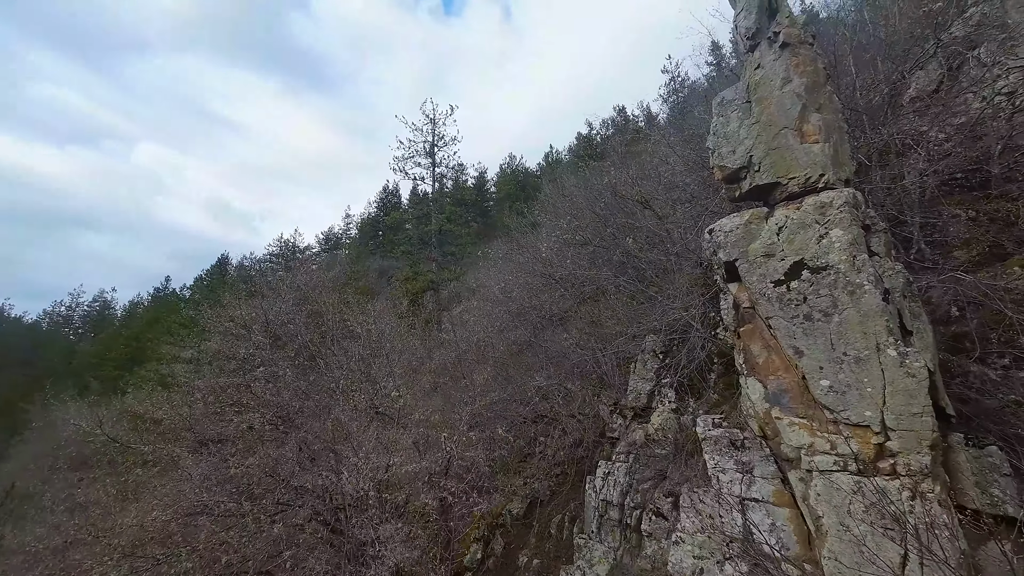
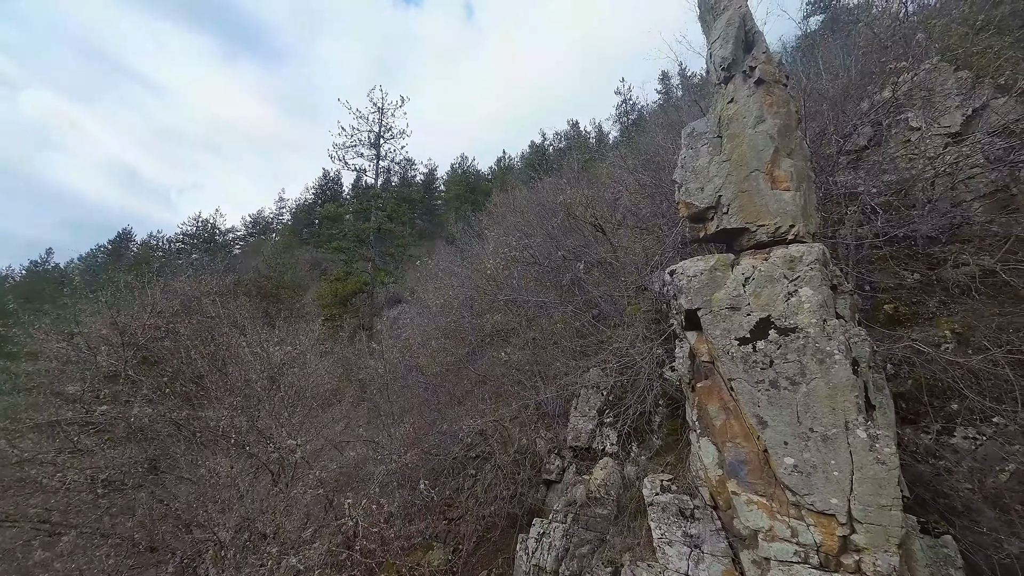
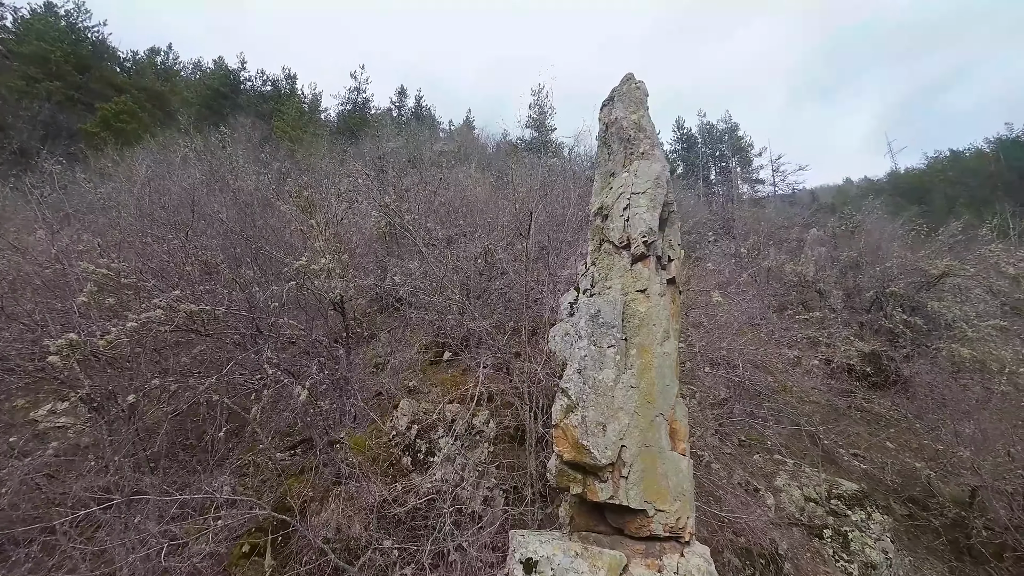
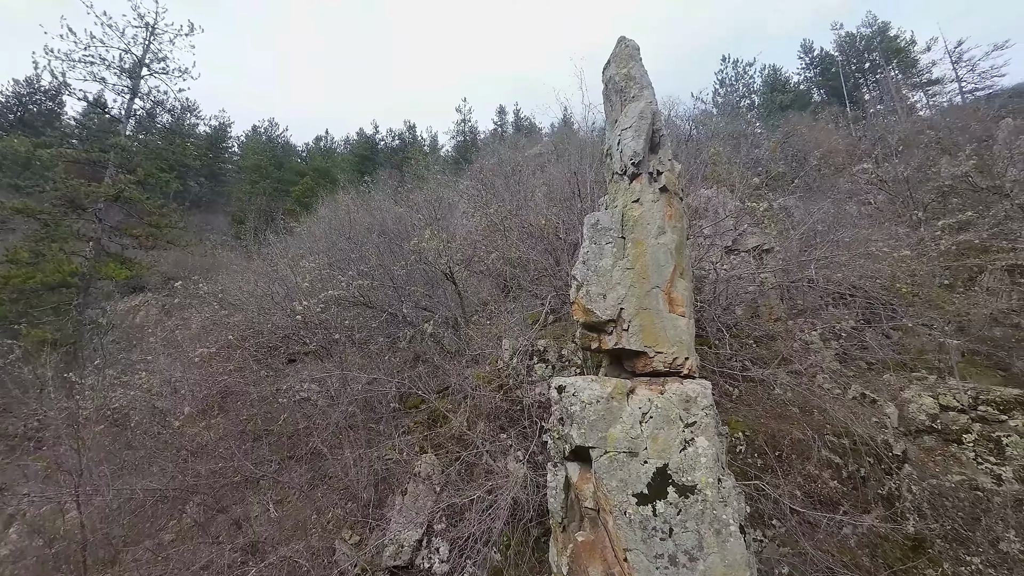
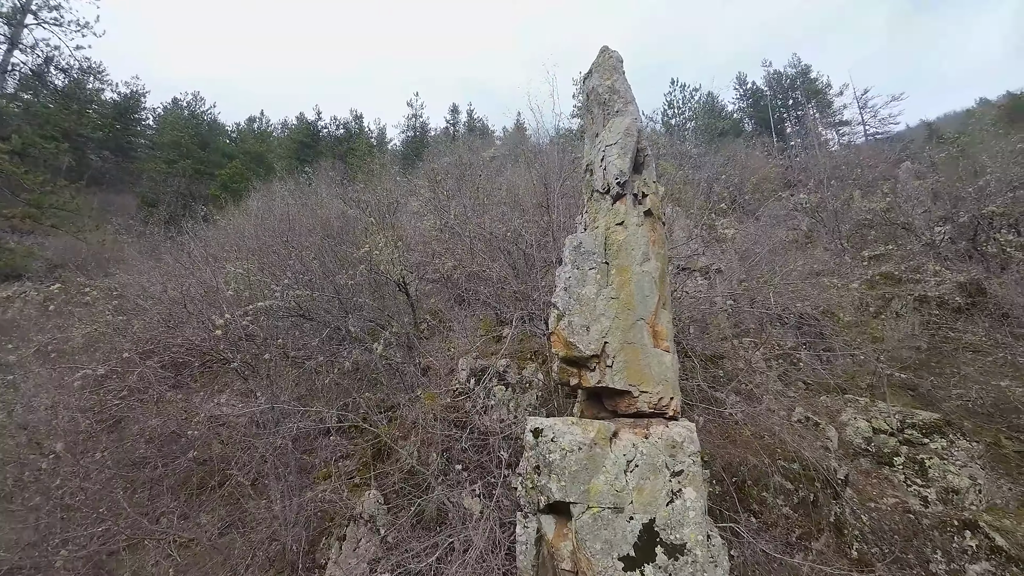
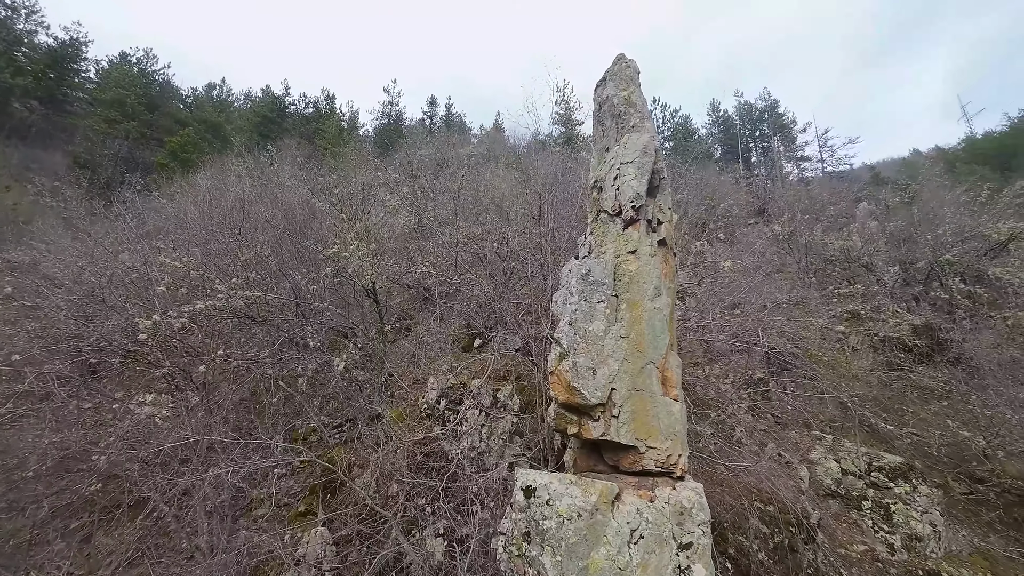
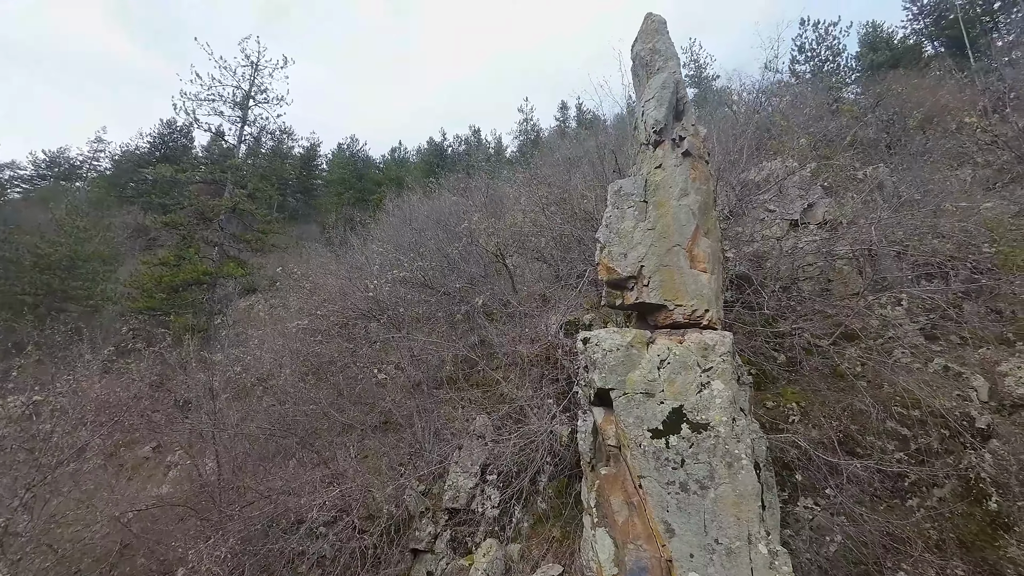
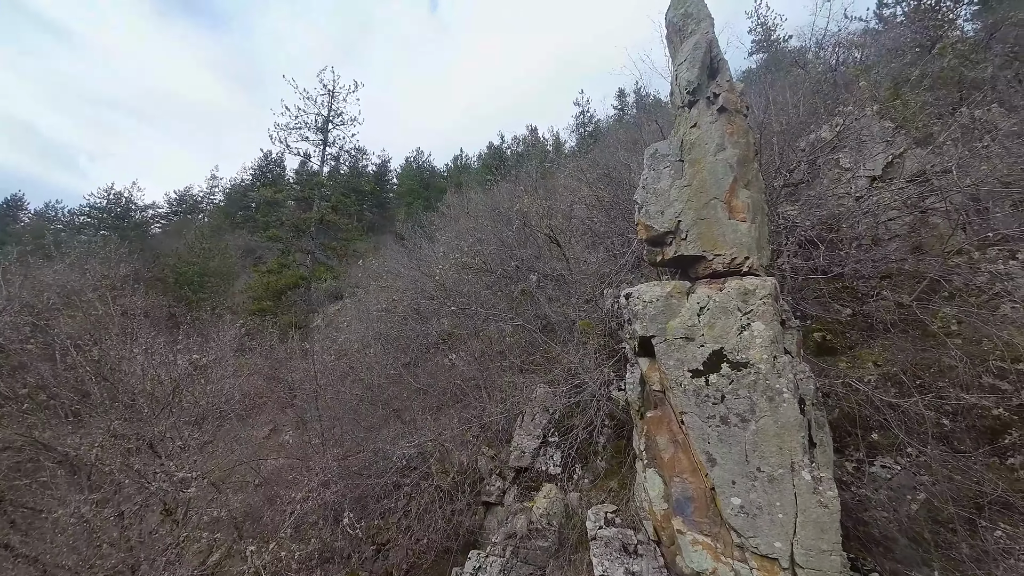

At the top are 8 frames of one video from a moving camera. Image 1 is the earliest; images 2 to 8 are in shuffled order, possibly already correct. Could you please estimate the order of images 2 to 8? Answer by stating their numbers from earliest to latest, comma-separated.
2, 8, 7, 4, 5, 6, 3
